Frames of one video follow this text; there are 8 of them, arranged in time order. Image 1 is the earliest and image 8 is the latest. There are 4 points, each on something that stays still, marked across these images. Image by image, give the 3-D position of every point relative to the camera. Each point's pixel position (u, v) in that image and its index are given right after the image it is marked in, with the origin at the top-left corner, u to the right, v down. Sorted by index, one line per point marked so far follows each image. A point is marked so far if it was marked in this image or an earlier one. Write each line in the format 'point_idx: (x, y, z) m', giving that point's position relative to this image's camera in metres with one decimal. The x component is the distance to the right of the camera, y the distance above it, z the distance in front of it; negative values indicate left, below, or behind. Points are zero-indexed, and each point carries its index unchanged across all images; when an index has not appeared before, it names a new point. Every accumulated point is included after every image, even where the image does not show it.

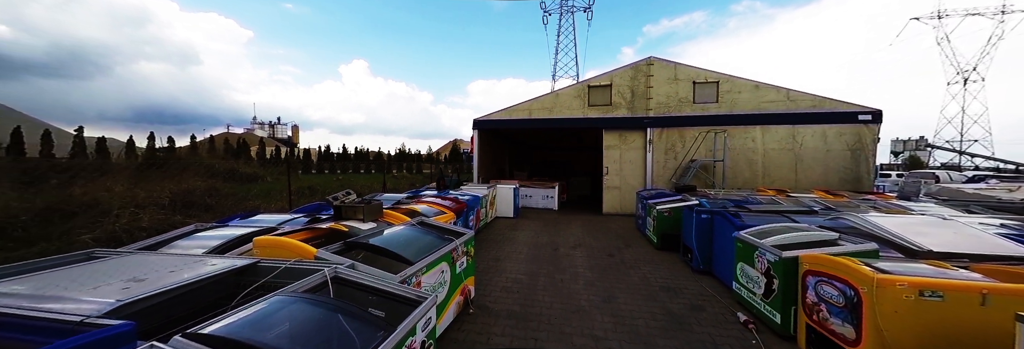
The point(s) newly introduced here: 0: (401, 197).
0: (-2.5, -0.5, +6.4) m
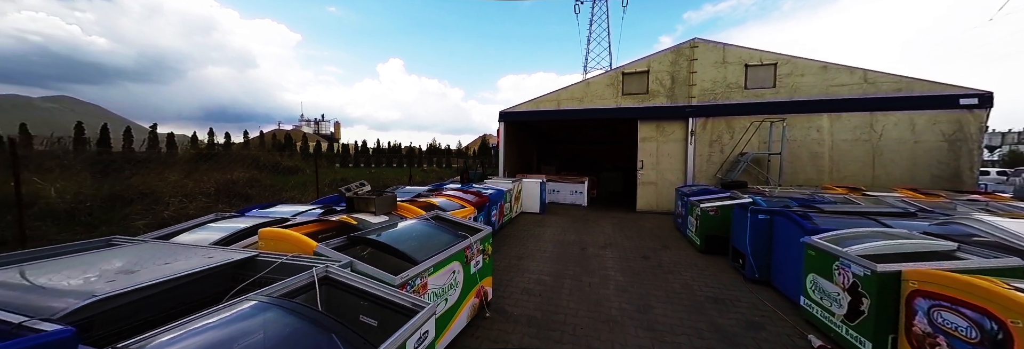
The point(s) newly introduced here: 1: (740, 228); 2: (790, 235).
0: (-1.9, -0.3, +6.2) m
1: (+3.8, -0.9, +4.8) m
2: (+3.7, -0.8, +3.9) m
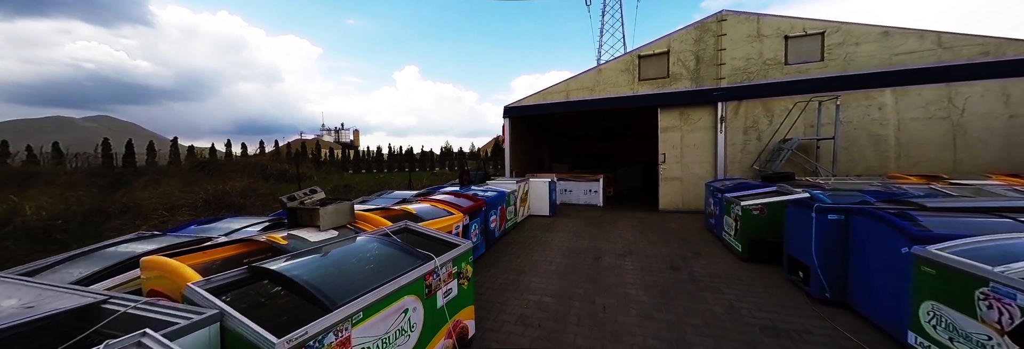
0: (-1.9, -0.4, +5.5) m
1: (+3.8, -0.7, +3.8) m
2: (+3.6, -0.7, +2.8) m
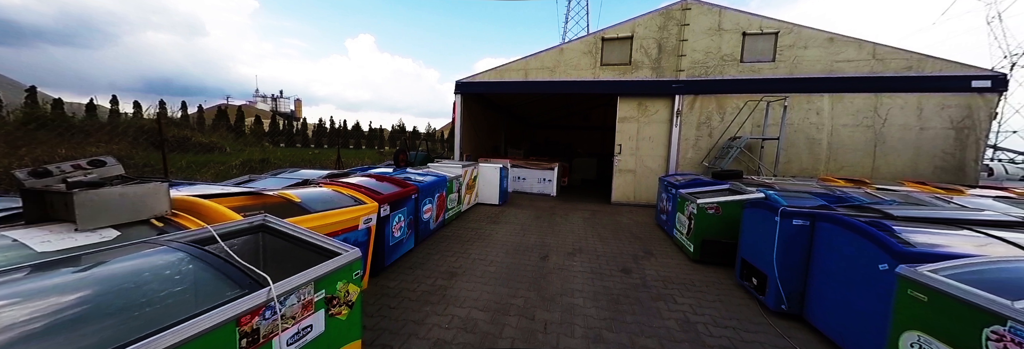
0: (-2.9, 0.0, +4.3) m
1: (+3.0, -0.7, +3.5) m
2: (+2.9, -0.7, +2.5) m
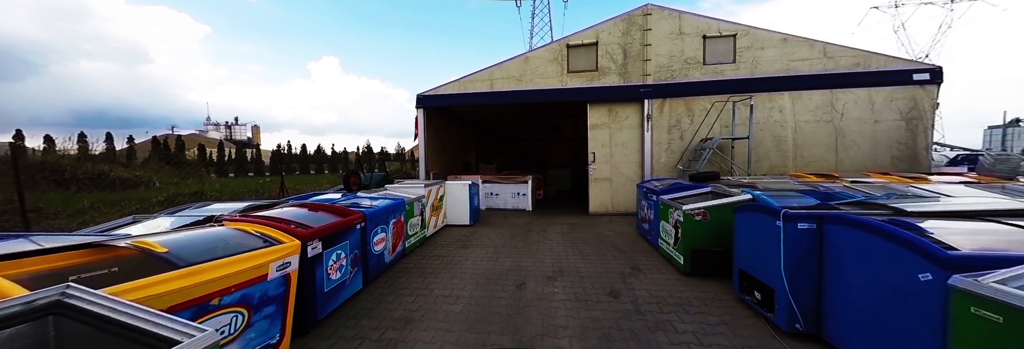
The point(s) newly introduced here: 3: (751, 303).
0: (-3.4, -0.4, +3.5) m
1: (+2.6, -0.7, +3.1) m
2: (+2.7, -0.6, +2.1) m
3: (+2.6, -1.4, +3.1) m
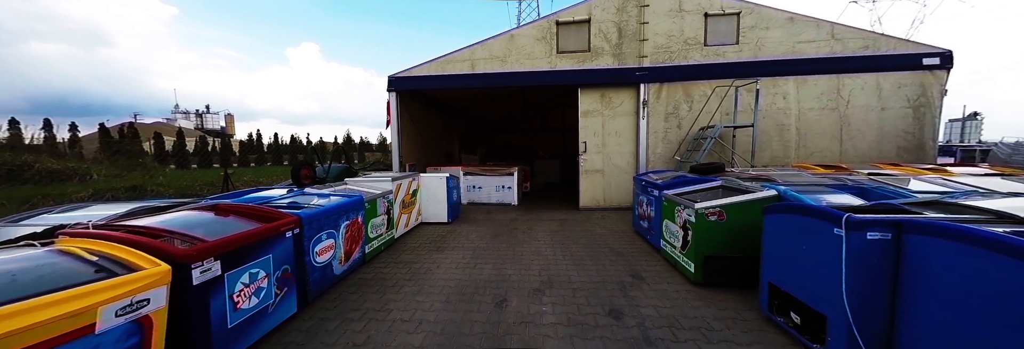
0: (-3.6, -0.3, +2.6) m
1: (+2.4, -0.7, +2.4) m
2: (+2.5, -0.6, +1.4) m
3: (+2.4, -1.3, +2.5) m
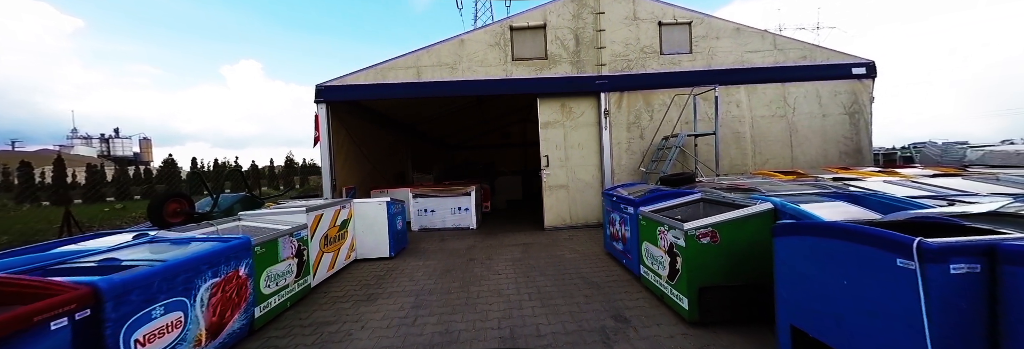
0: (-3.9, -0.6, +1.2) m
1: (+2.0, -0.7, +1.9) m
2: (+2.2, -0.6, +0.9) m
3: (+2.0, -1.4, +1.8) m
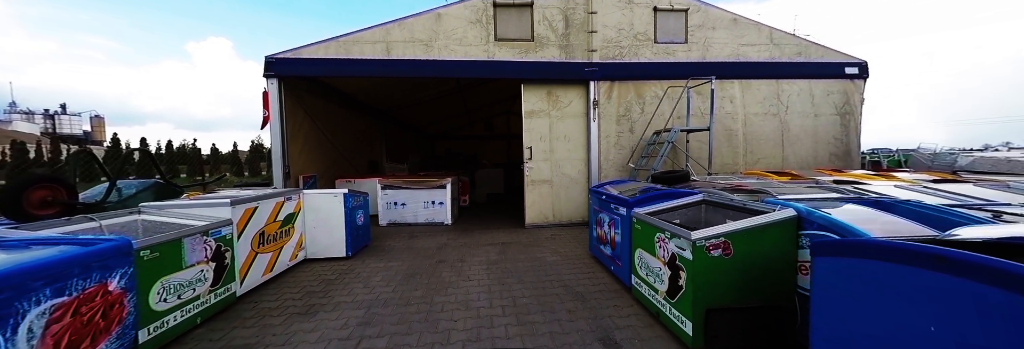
0: (-4.1, -0.5, +0.4) m
1: (+1.8, -0.7, +1.4) m
2: (+2.1, -0.6, +0.4) m
3: (+1.8, -1.4, +1.4) m
